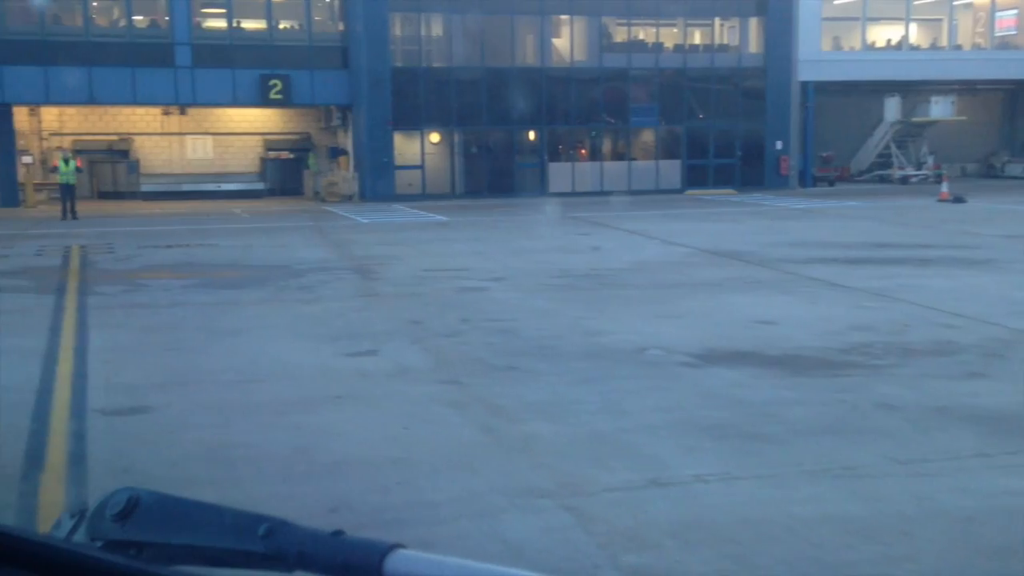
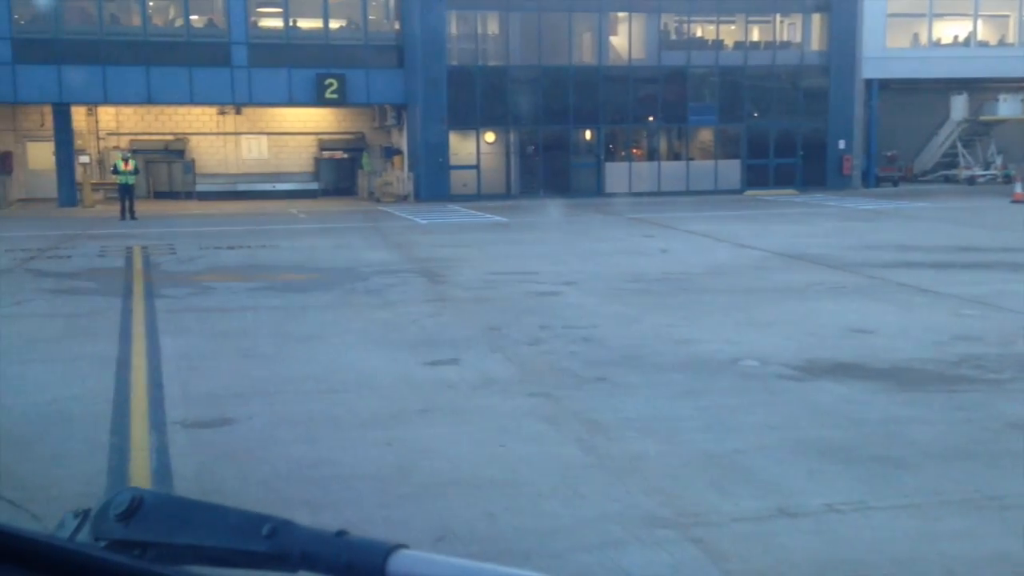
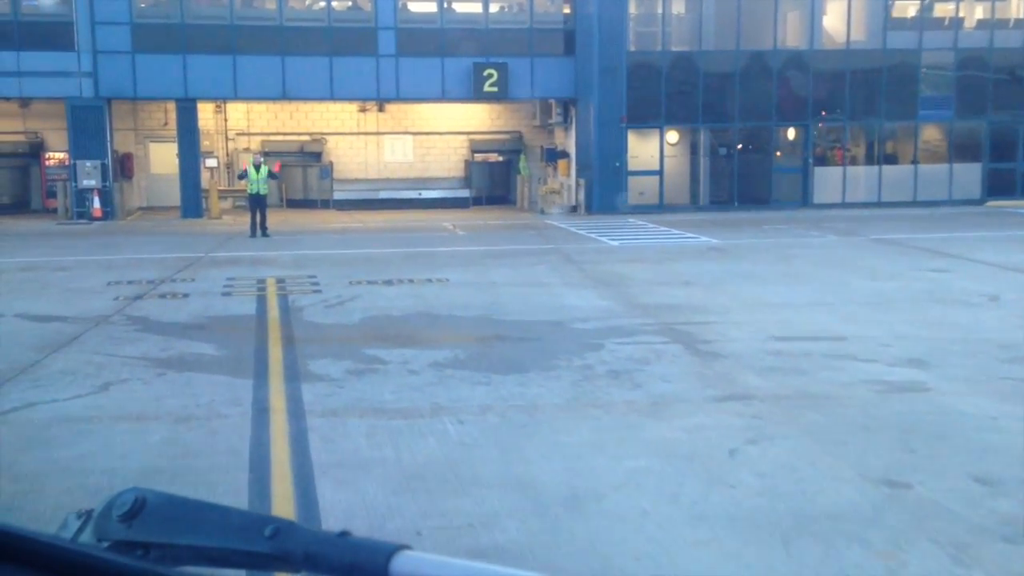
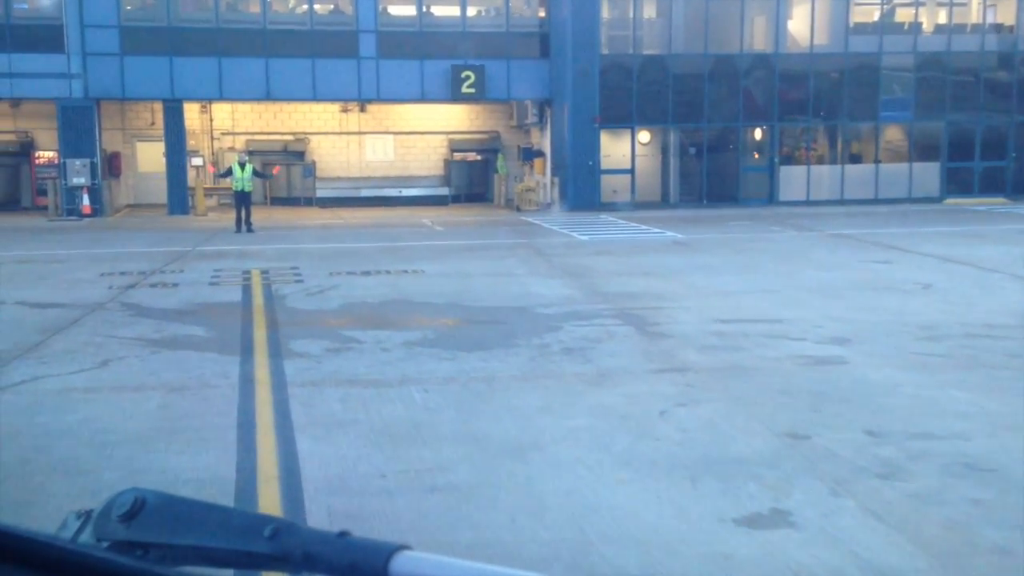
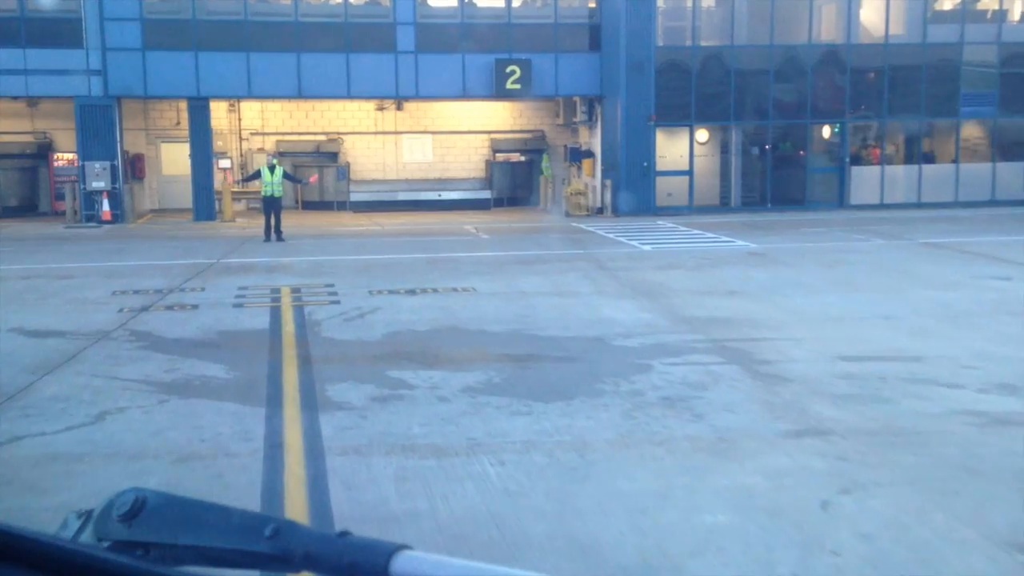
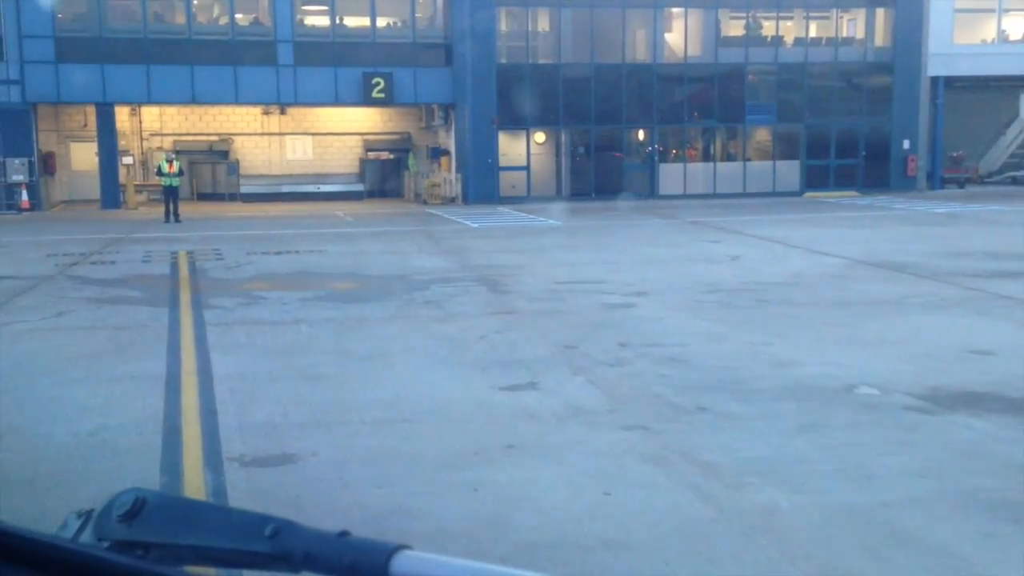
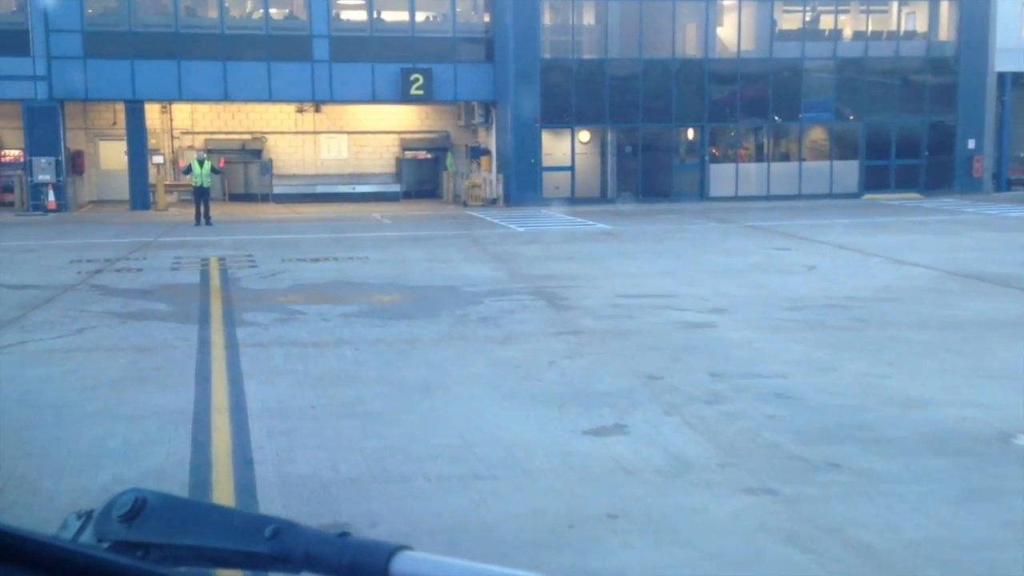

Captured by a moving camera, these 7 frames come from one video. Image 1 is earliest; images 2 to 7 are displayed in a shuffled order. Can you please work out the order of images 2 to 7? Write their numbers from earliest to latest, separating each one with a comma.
2, 6, 7, 4, 3, 5
